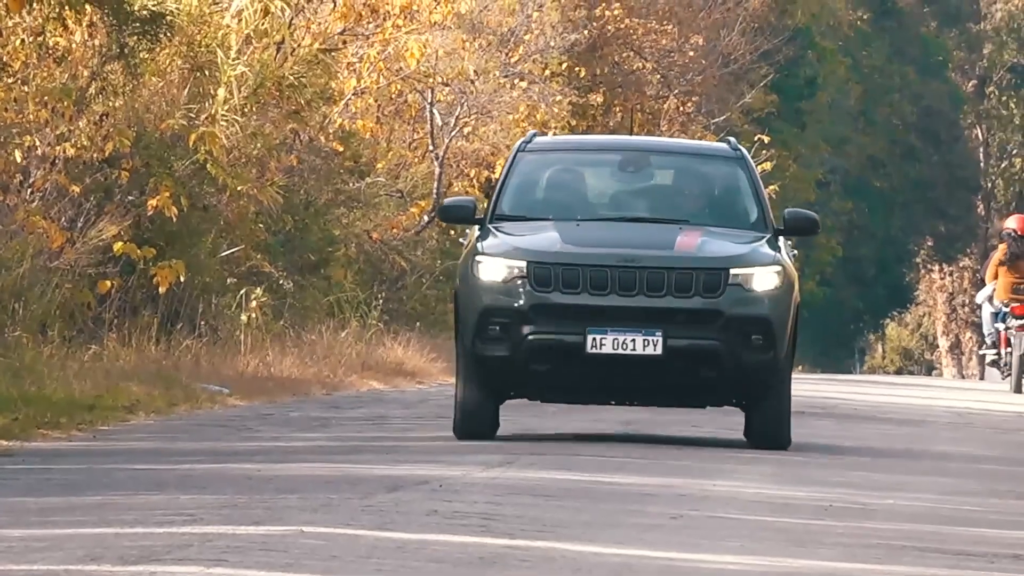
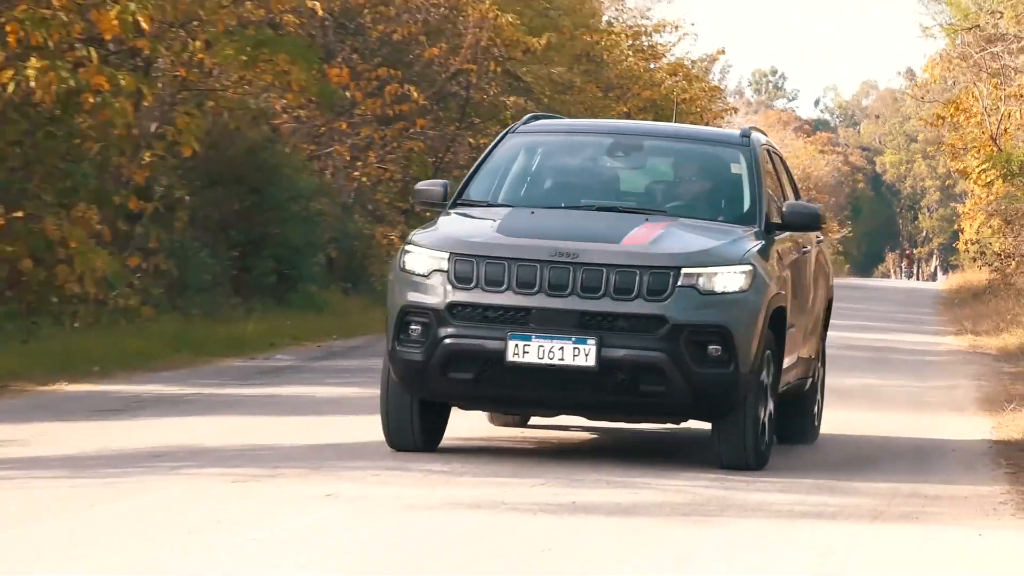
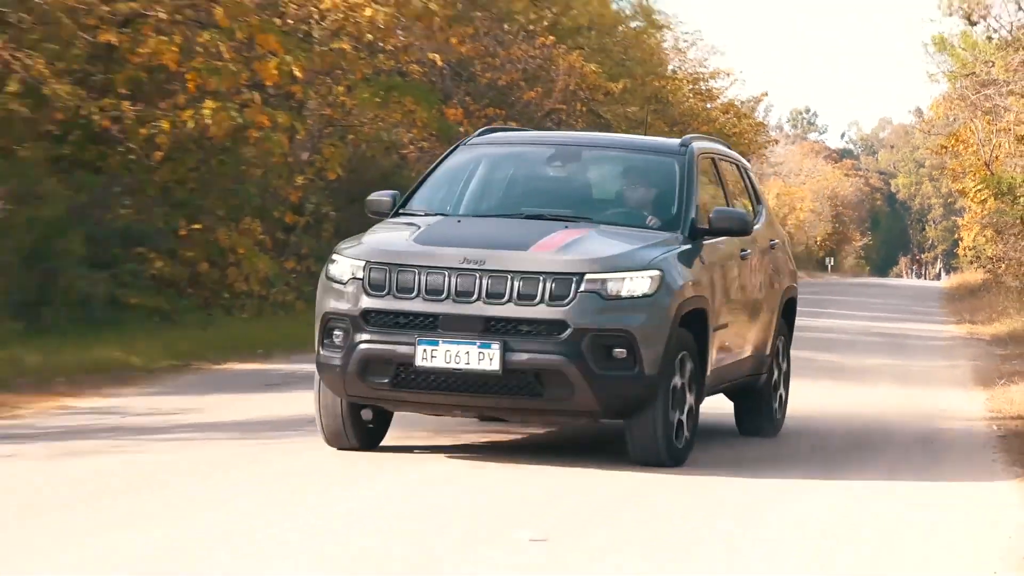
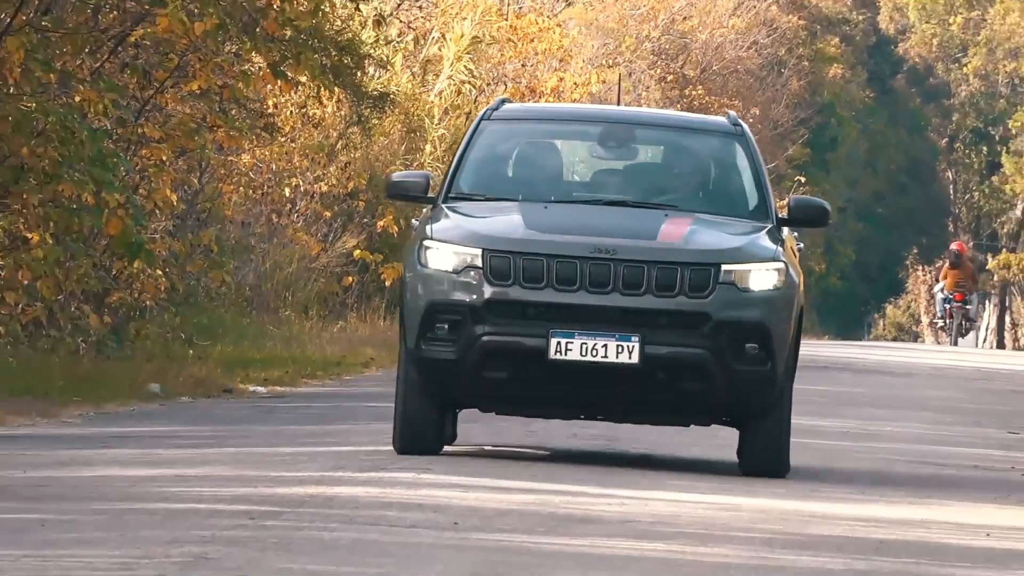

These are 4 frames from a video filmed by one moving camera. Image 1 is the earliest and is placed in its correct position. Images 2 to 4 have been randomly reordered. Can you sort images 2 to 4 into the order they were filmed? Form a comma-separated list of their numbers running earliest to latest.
4, 2, 3
